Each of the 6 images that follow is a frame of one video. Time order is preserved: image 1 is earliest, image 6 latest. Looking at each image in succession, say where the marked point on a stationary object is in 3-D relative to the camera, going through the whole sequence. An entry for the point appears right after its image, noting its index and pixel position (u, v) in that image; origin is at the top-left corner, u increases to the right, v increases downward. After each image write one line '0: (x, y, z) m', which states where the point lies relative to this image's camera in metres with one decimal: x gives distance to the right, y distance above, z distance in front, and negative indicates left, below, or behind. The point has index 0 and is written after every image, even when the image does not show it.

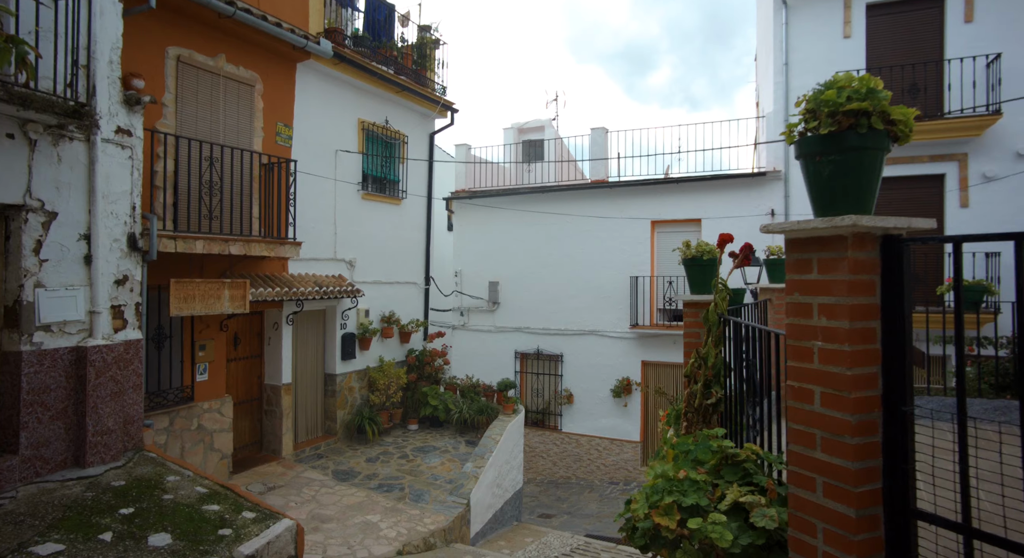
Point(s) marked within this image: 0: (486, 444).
0: (-0.4, -2.3, +8.4) m
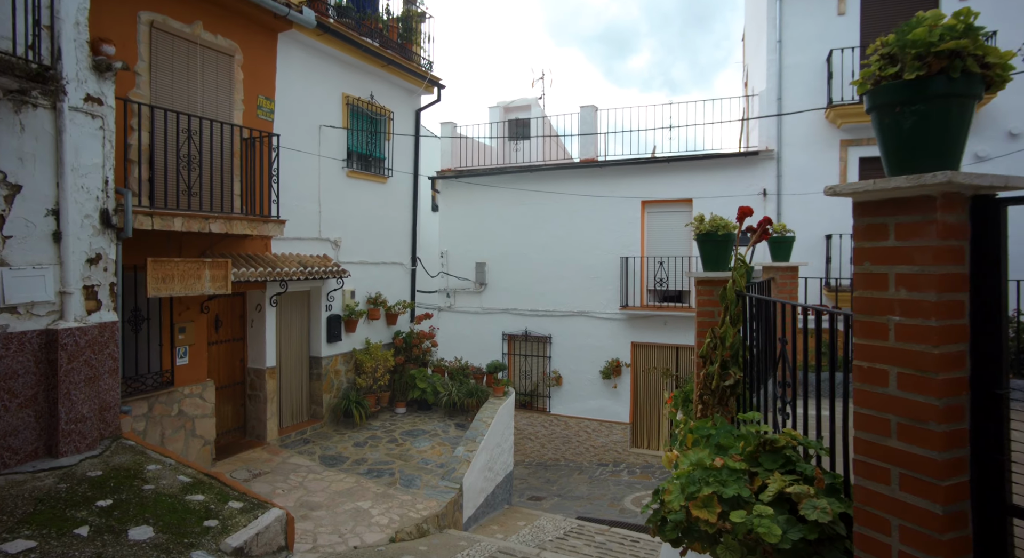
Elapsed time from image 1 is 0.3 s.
0: (-0.5, -2.0, +8.2) m
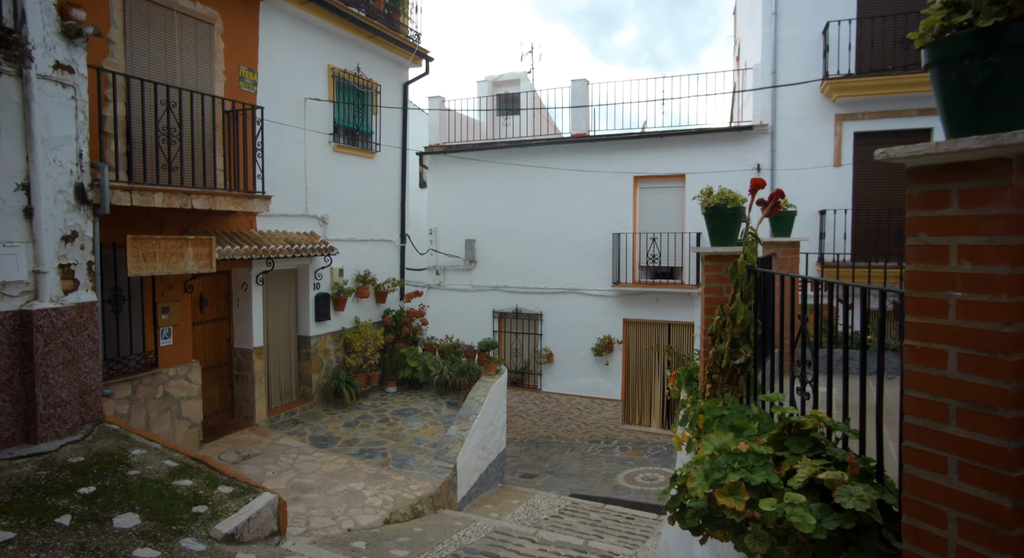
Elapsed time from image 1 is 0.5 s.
0: (-0.6, -1.7, +8.1) m
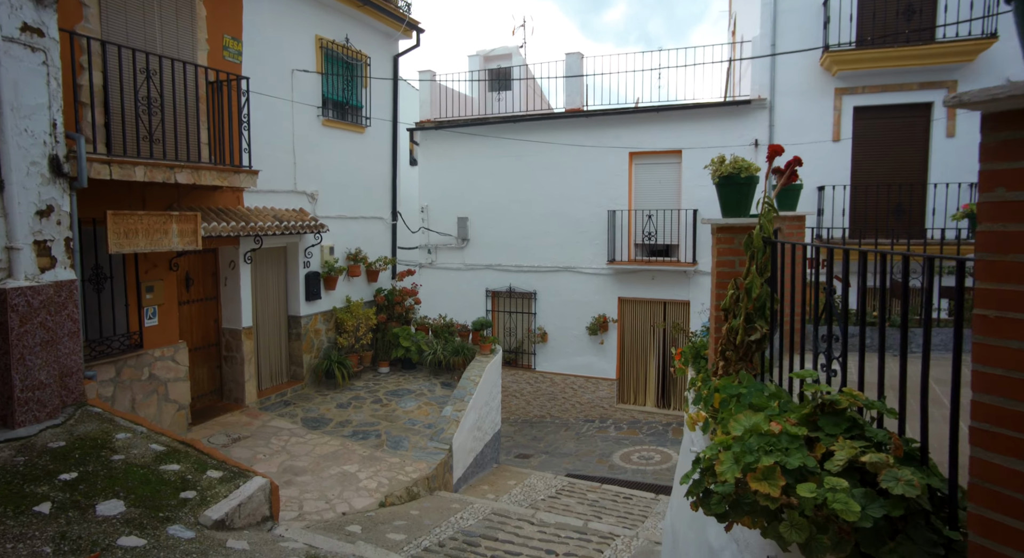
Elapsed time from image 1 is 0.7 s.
0: (-0.6, -1.4, +8.0) m
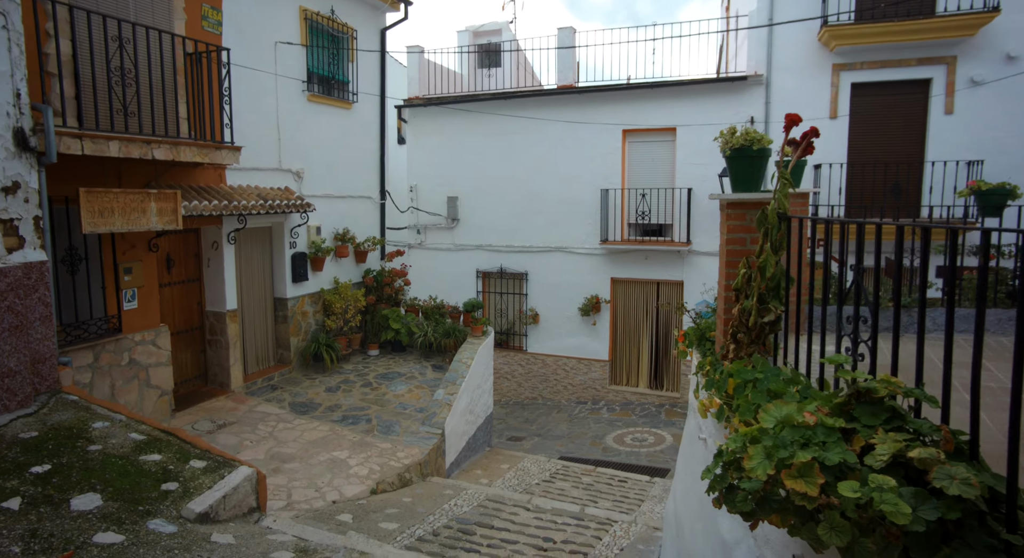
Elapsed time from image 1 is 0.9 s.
0: (-0.7, -1.2, +7.8) m
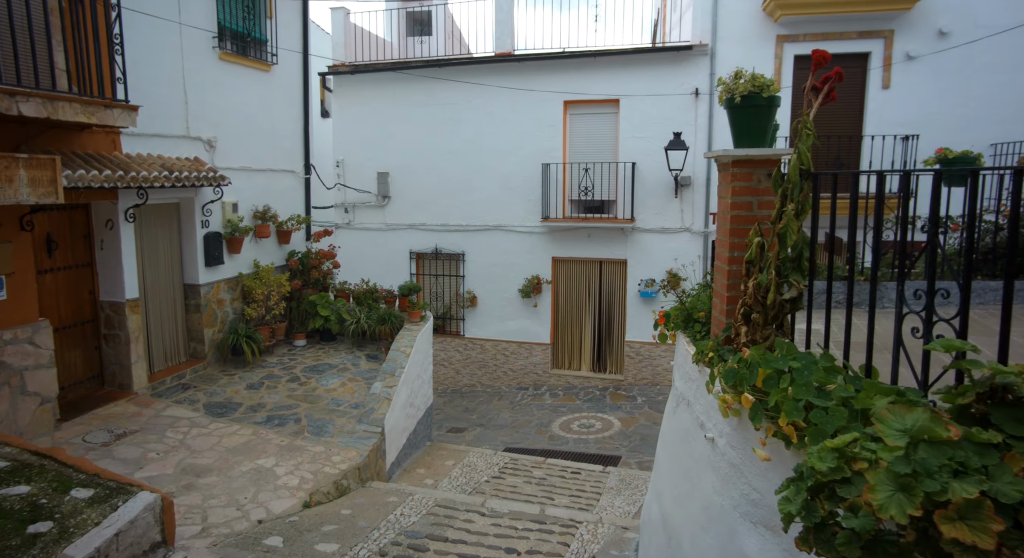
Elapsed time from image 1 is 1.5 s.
0: (-1.4, -1.0, +7.1) m
